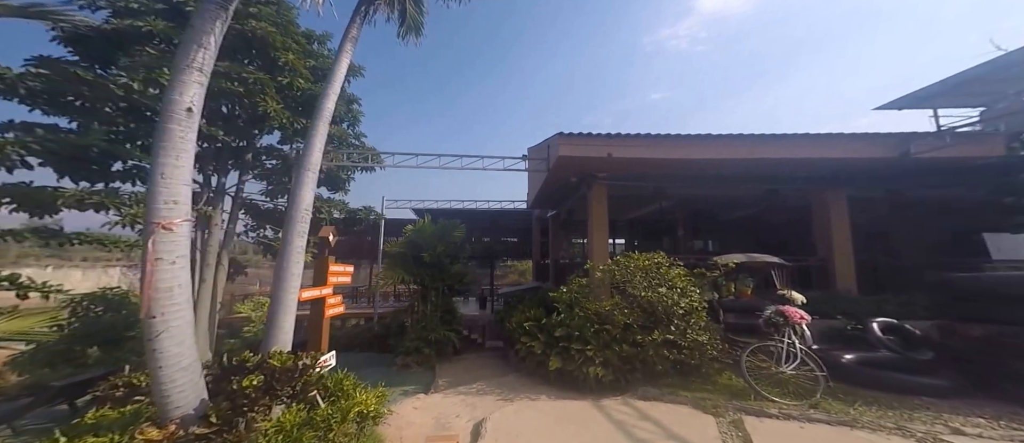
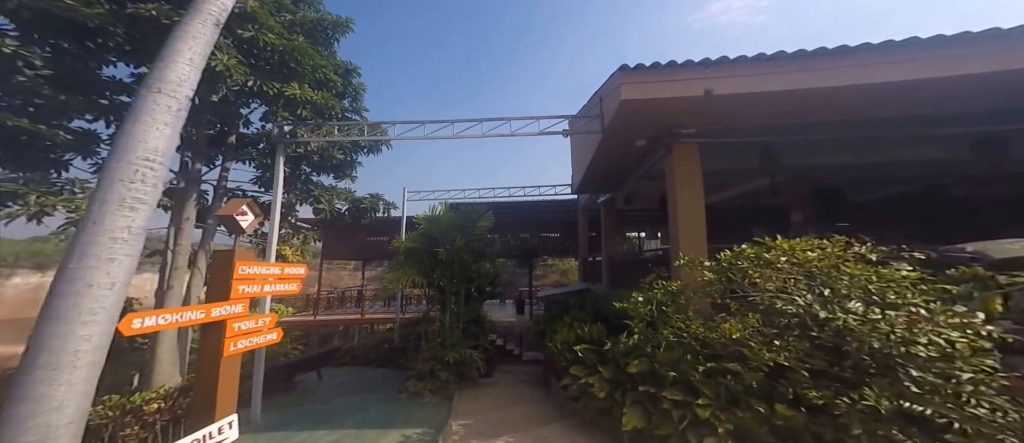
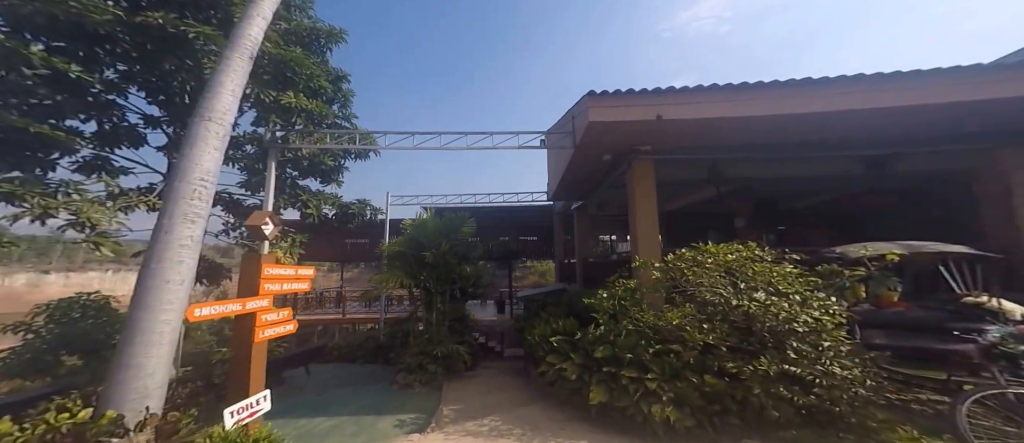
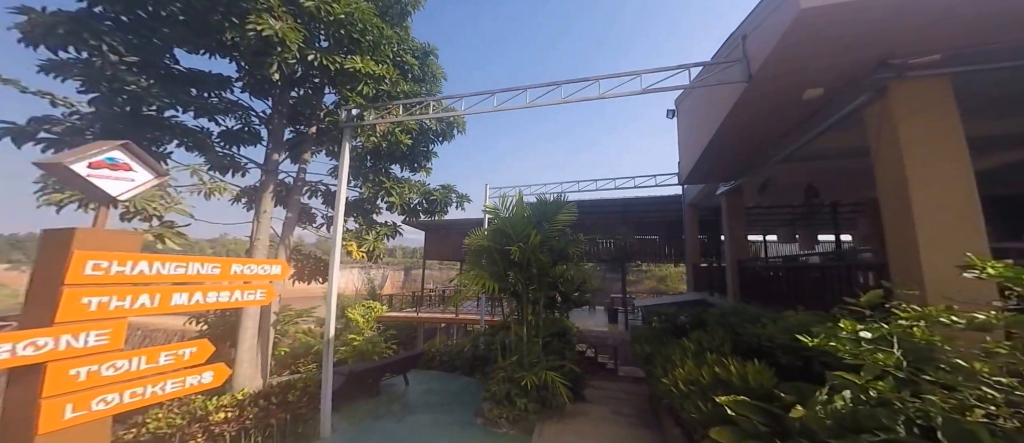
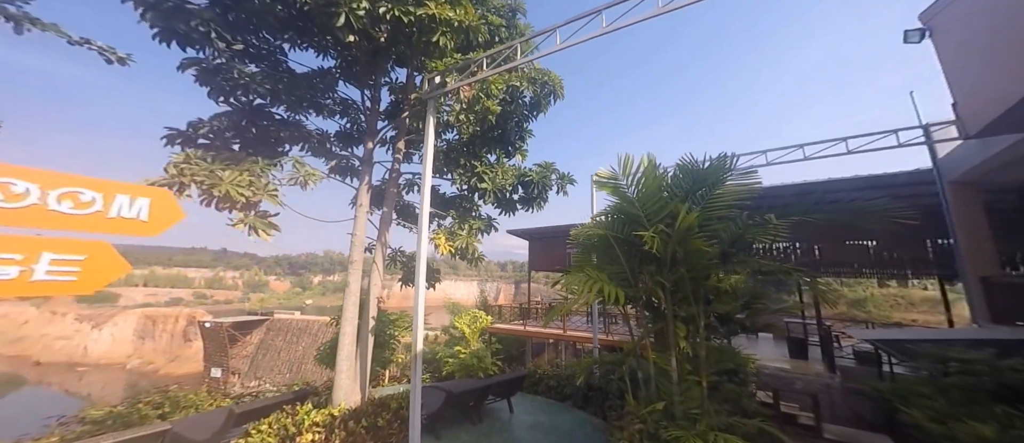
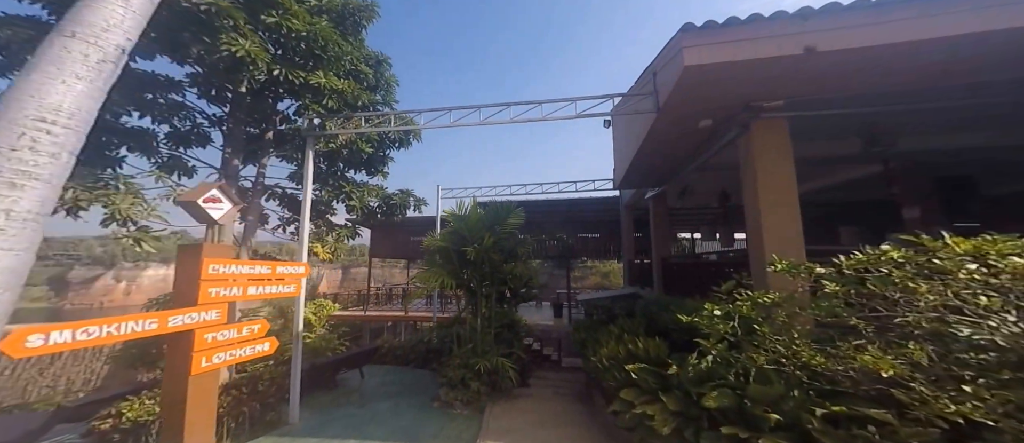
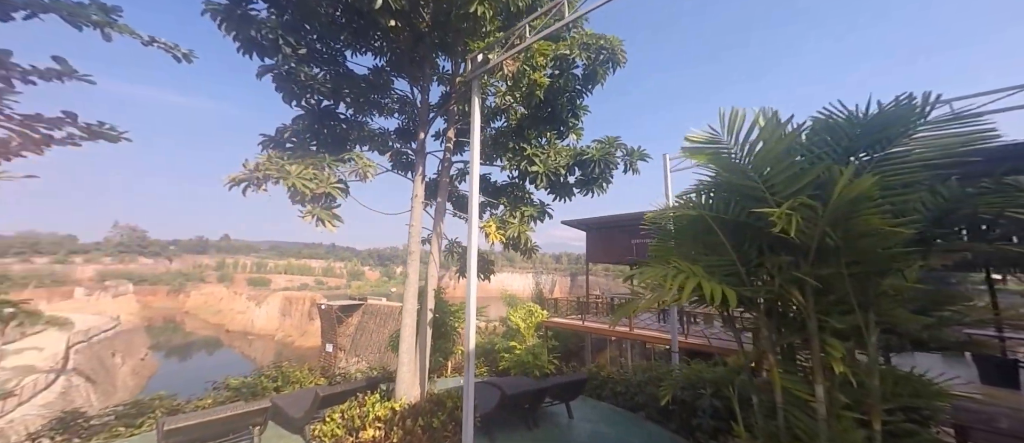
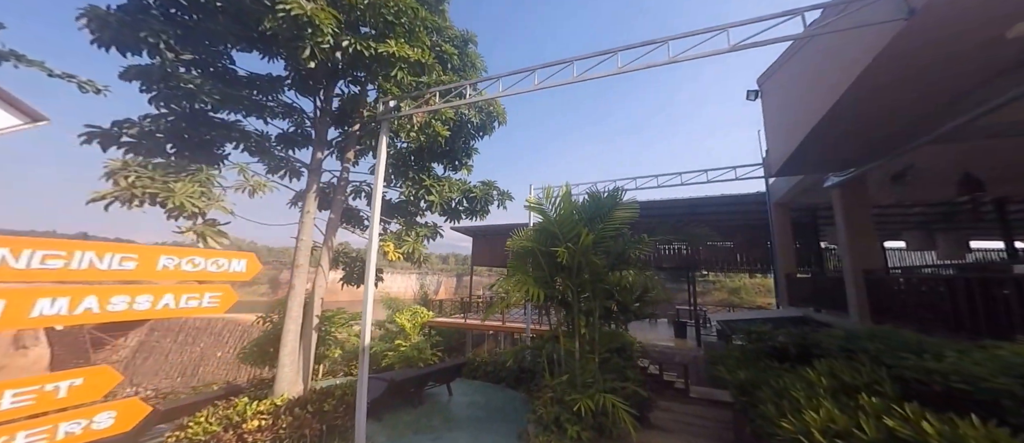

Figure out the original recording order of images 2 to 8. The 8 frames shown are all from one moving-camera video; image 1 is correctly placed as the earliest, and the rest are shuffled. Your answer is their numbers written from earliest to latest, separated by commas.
3, 2, 6, 4, 8, 5, 7
